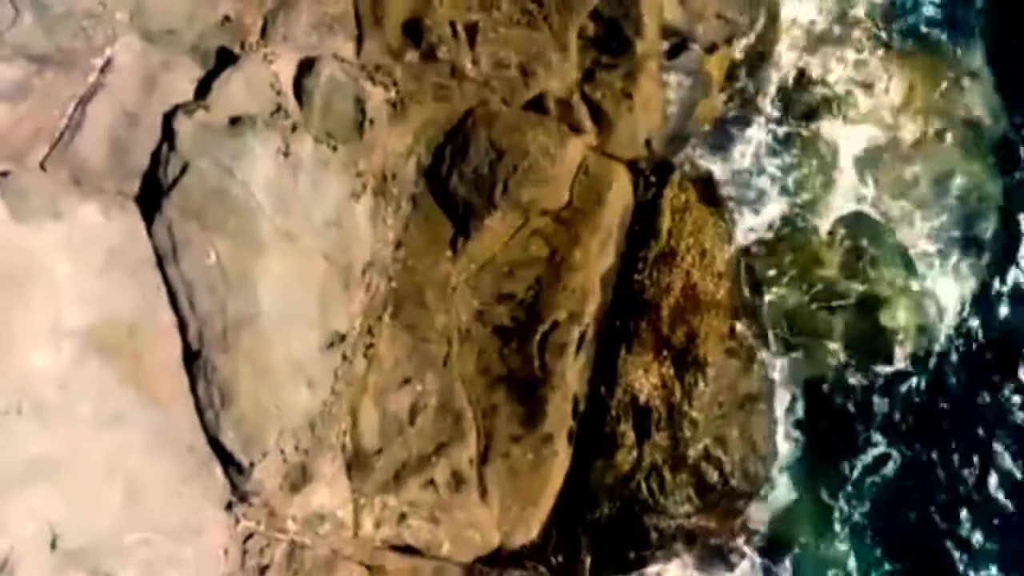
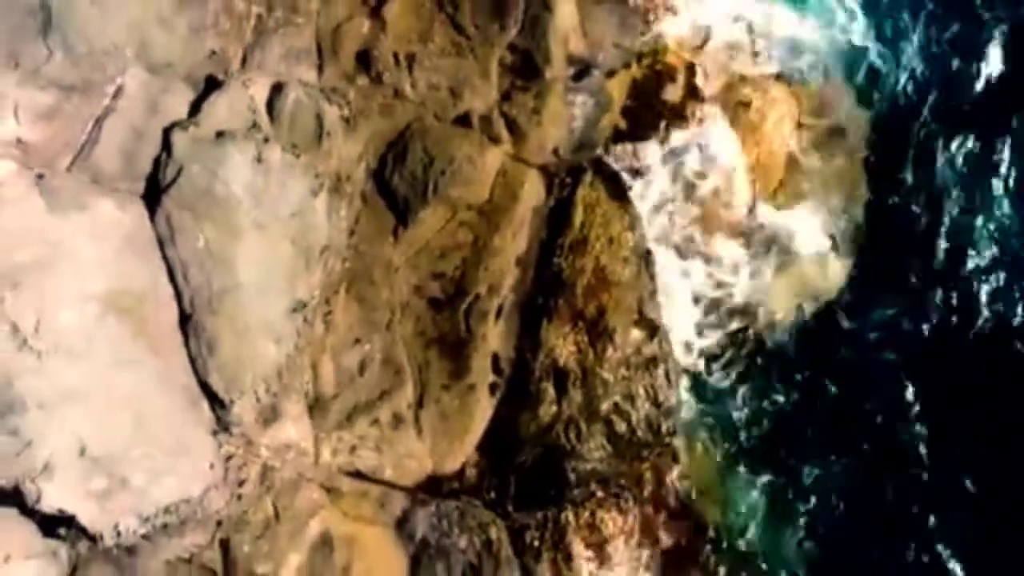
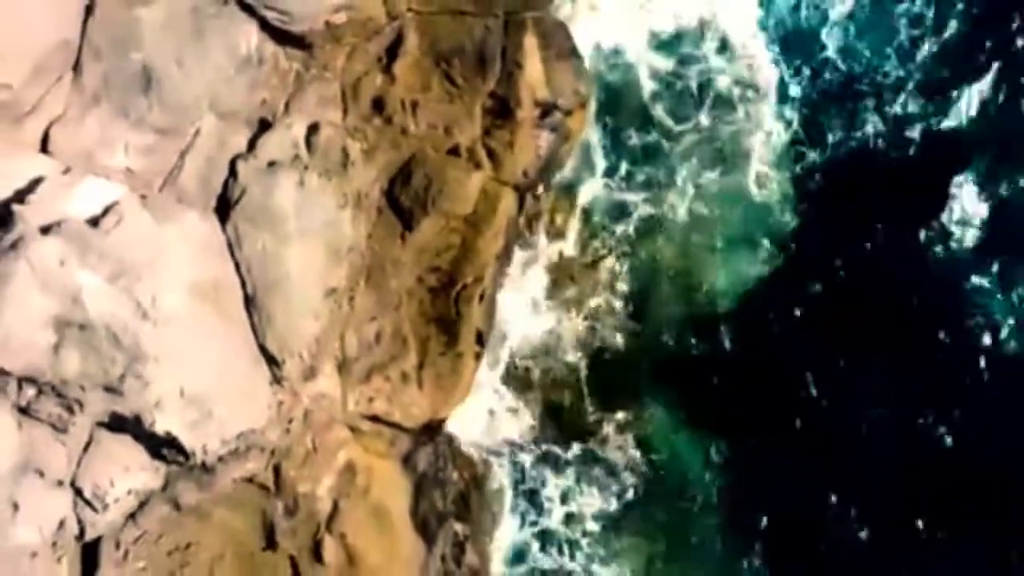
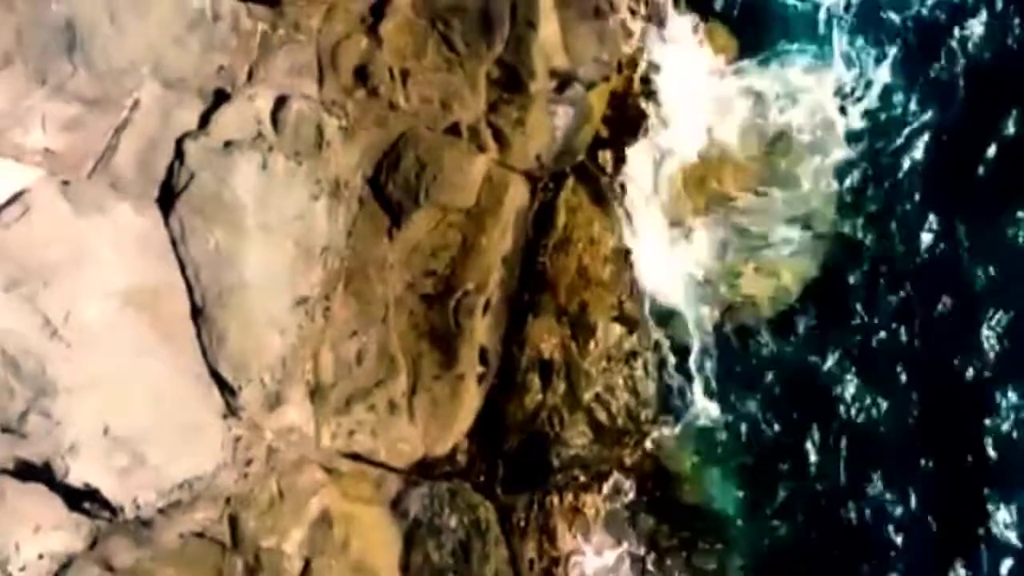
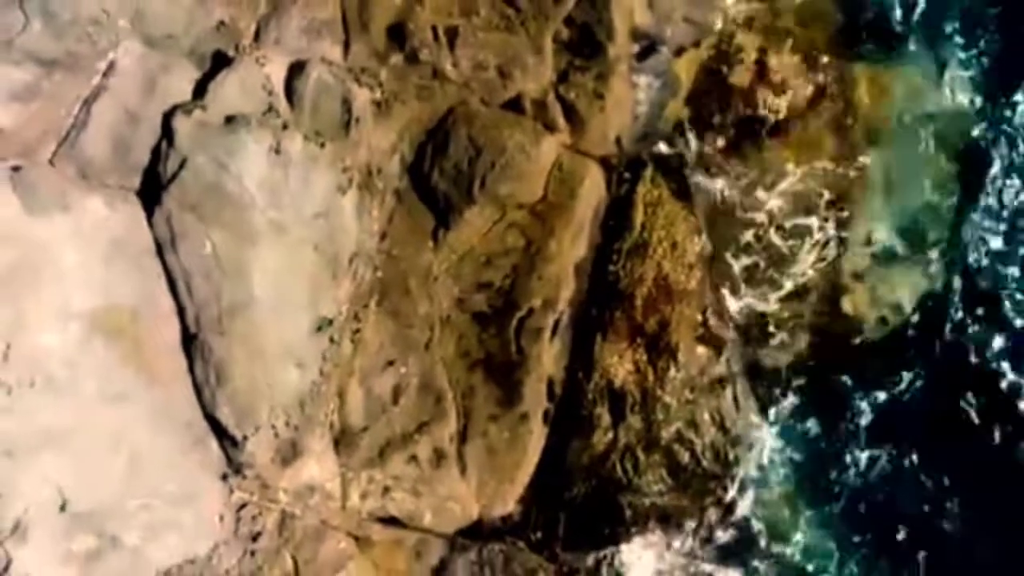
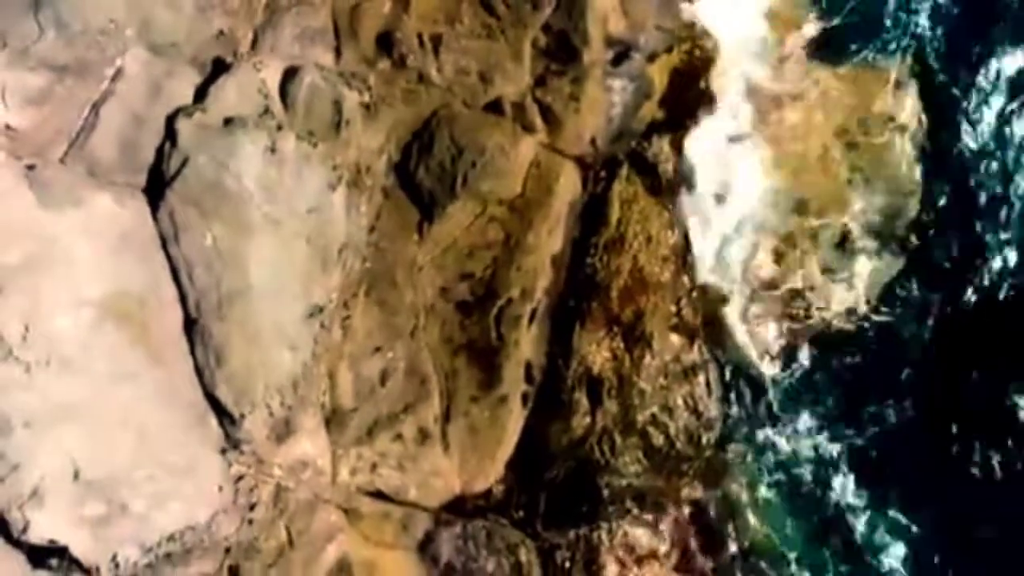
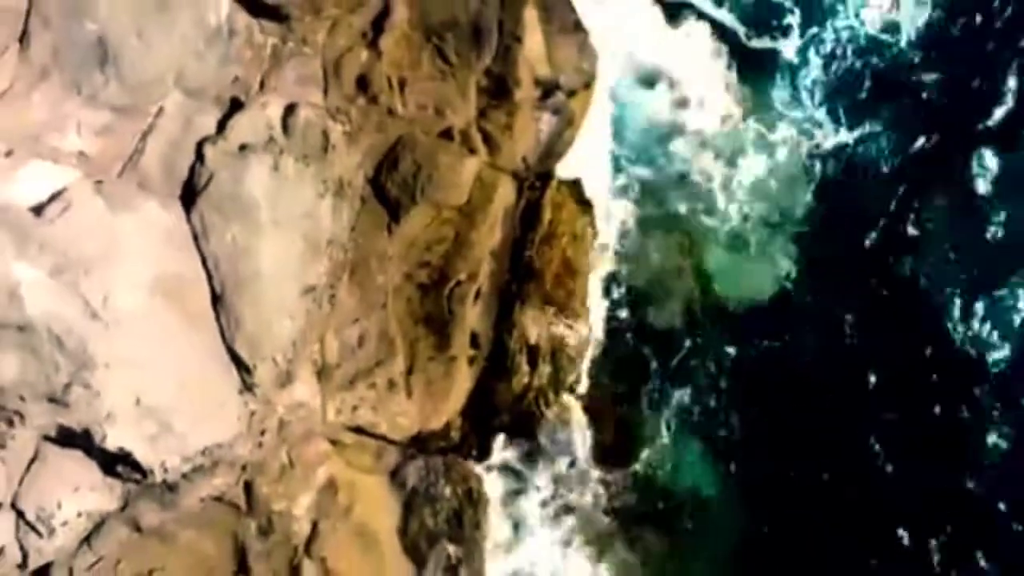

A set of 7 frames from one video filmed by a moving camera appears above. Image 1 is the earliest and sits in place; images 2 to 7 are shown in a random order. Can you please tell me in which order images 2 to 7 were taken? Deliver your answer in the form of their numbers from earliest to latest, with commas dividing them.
5, 6, 2, 4, 7, 3
